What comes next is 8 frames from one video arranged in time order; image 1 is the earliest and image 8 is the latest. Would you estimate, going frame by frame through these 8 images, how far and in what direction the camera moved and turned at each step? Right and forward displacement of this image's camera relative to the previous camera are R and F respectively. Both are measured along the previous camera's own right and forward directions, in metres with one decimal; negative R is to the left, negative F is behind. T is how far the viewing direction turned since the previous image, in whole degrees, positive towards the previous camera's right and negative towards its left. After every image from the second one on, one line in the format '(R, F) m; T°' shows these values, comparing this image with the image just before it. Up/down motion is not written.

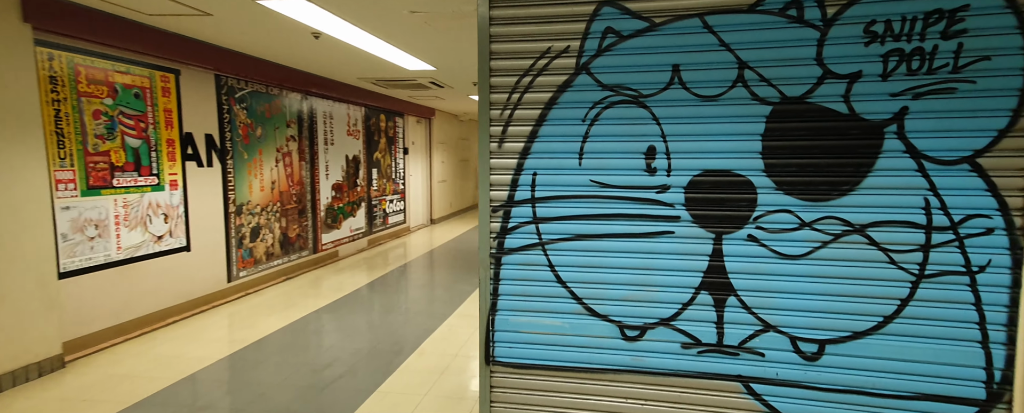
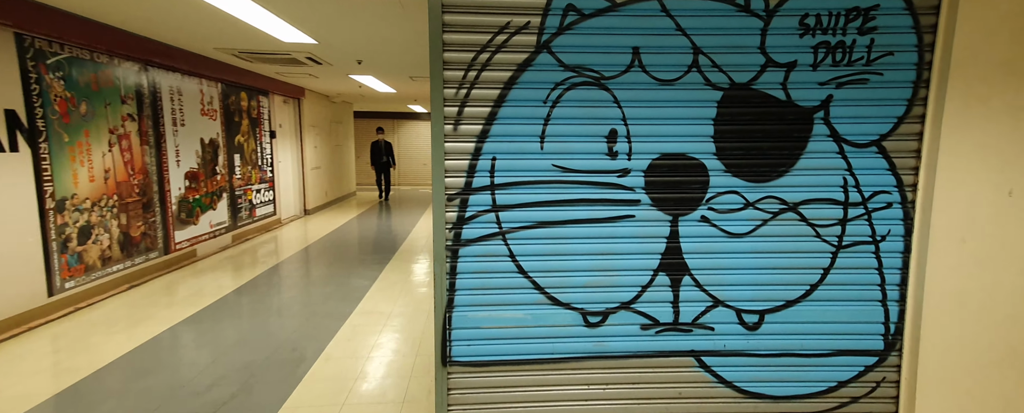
(-0.2, +0.1) m; +15°
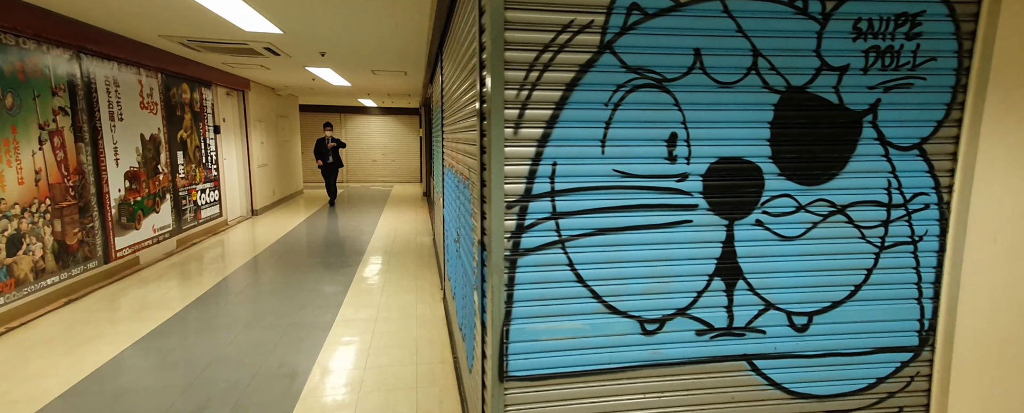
(-0.3, +0.1) m; +6°
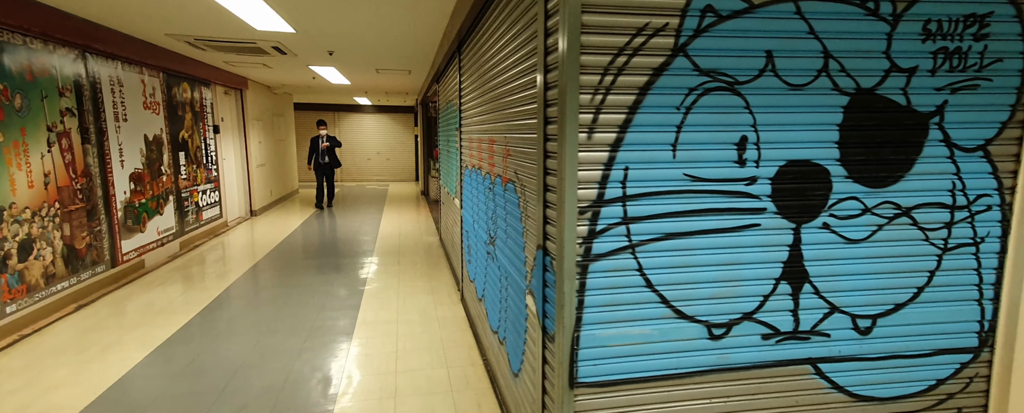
(-0.2, 0.0) m; +1°
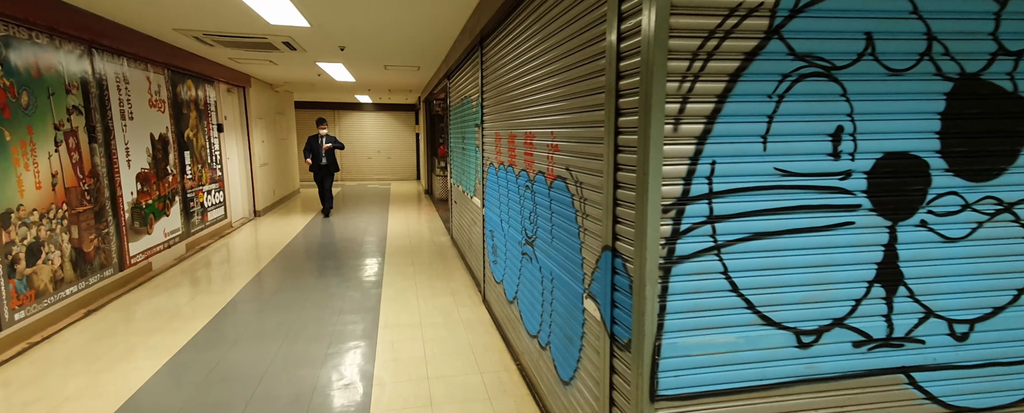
(-0.2, +0.1) m; 0°
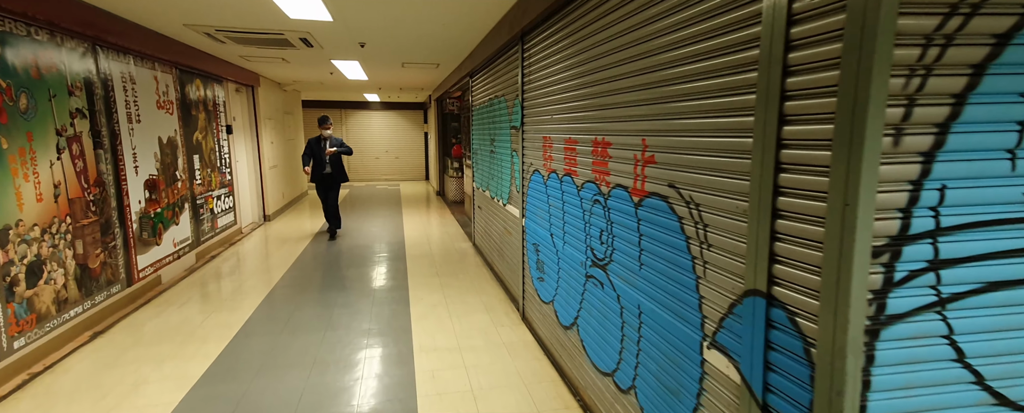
(-0.3, +0.3) m; 0°
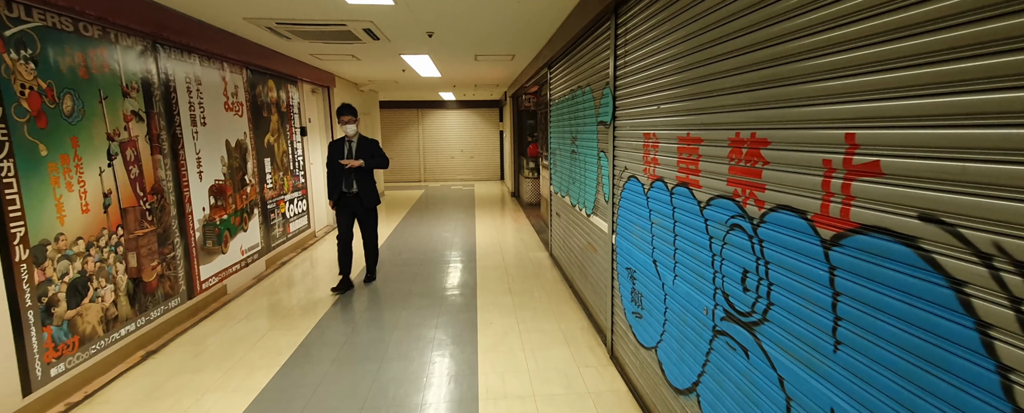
(-0.1, +0.6) m; -9°
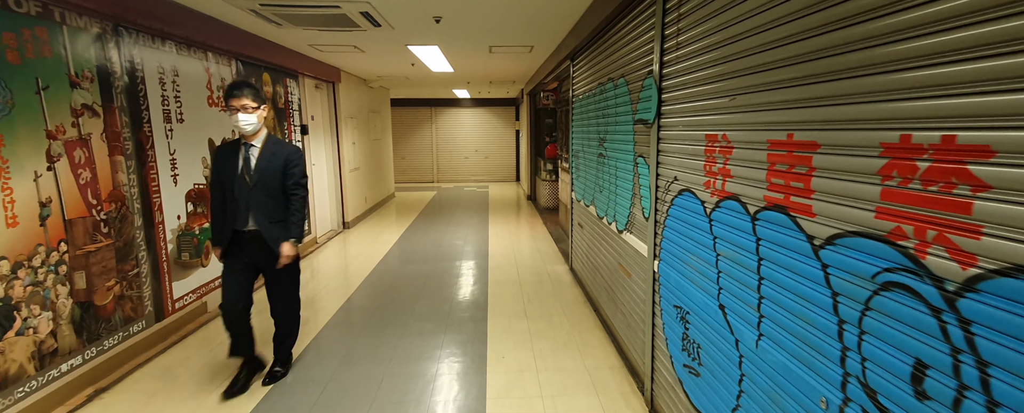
(0.0, +0.5) m; -2°
